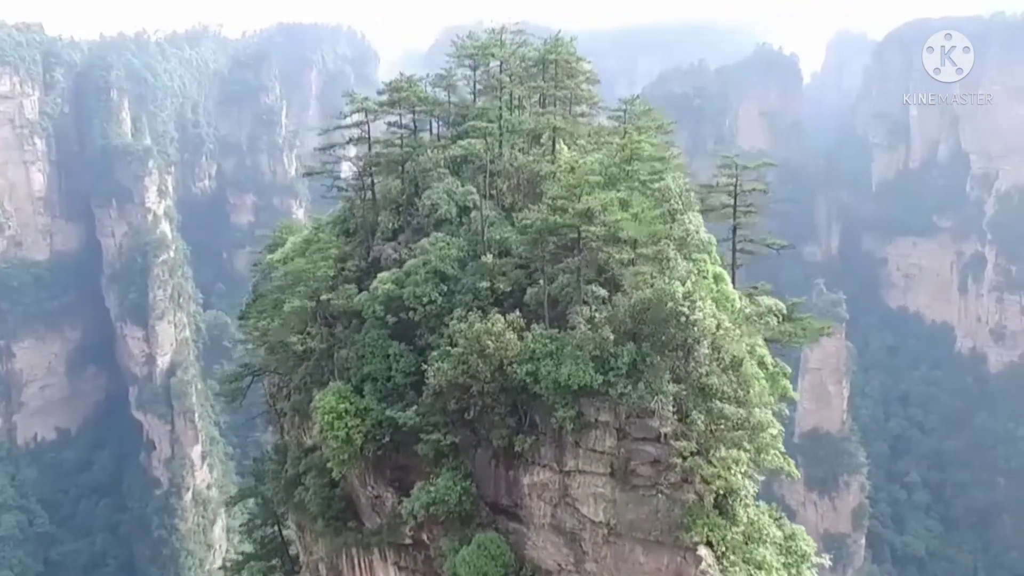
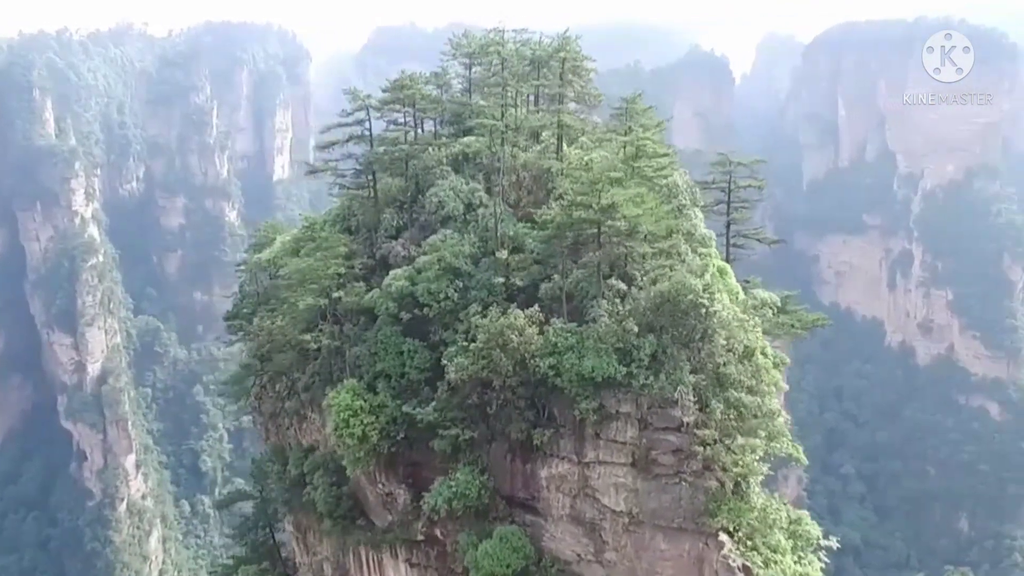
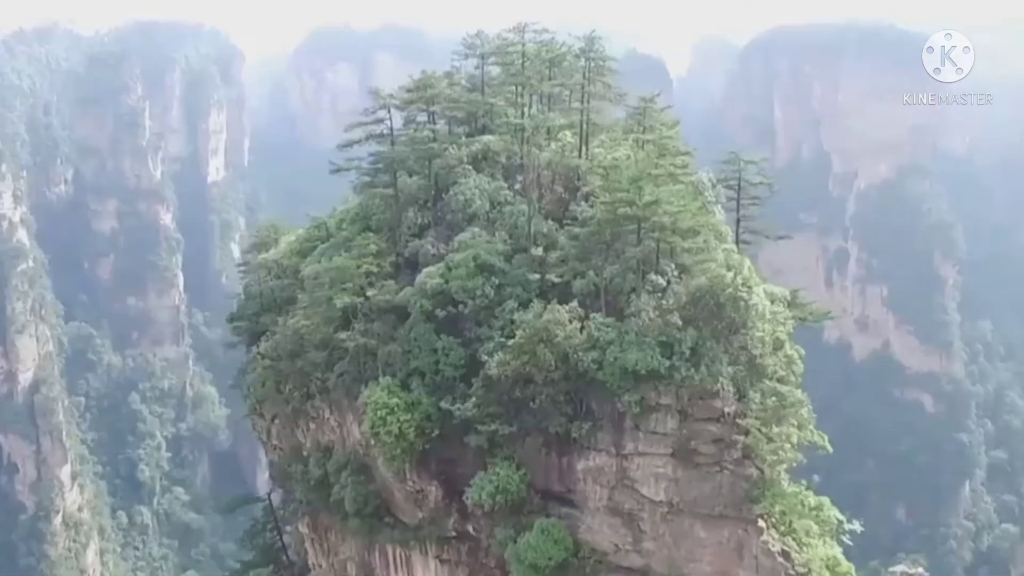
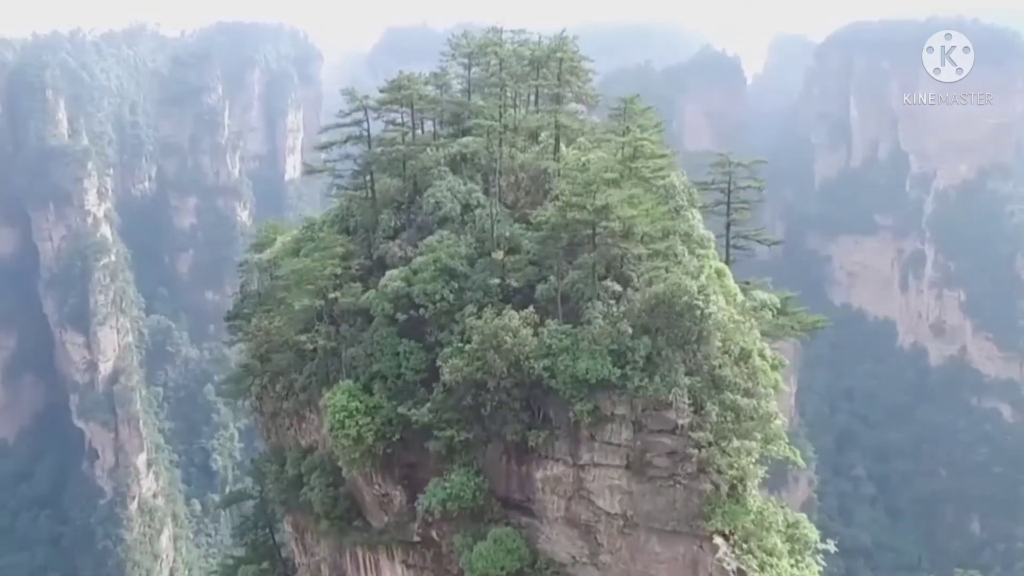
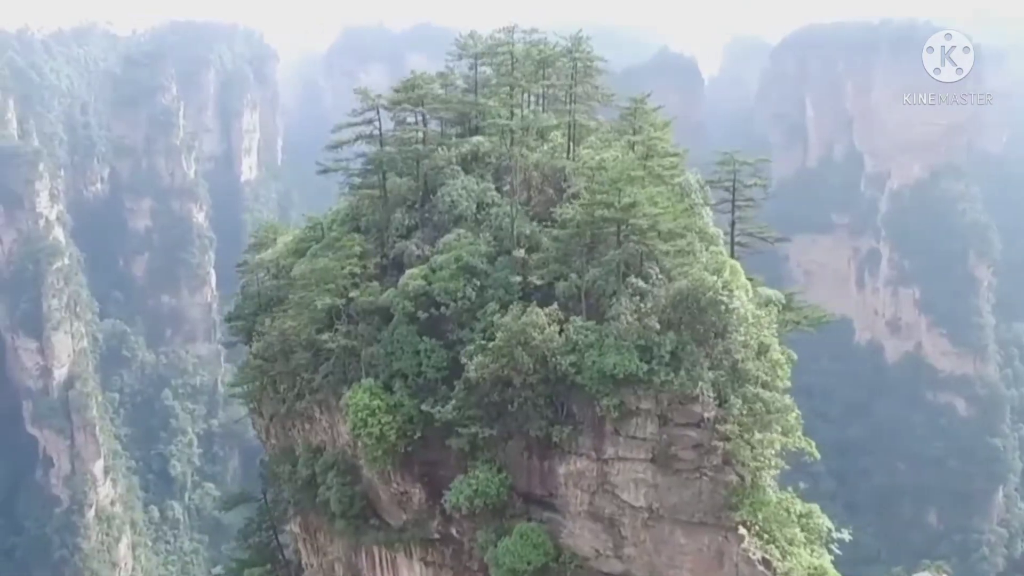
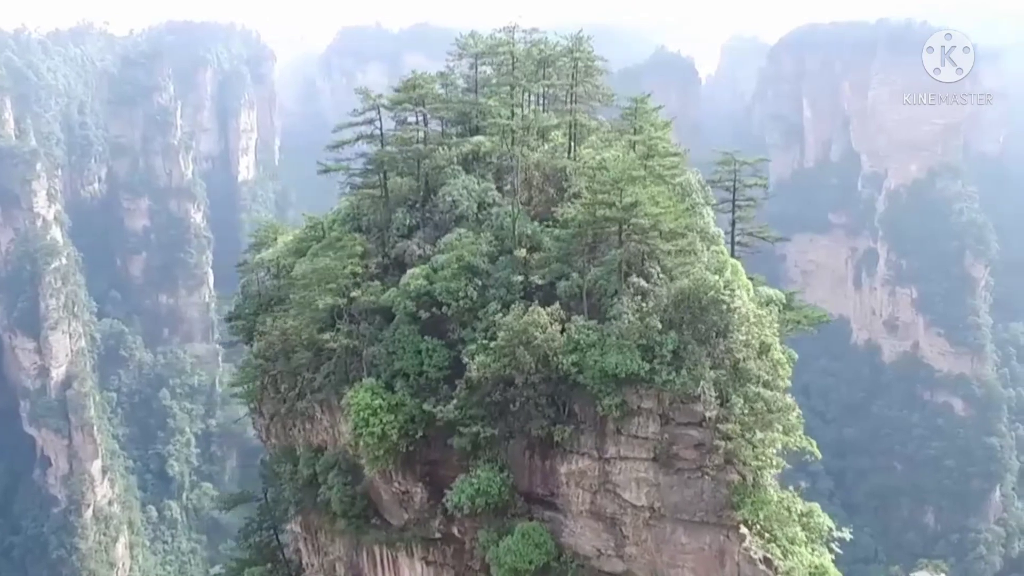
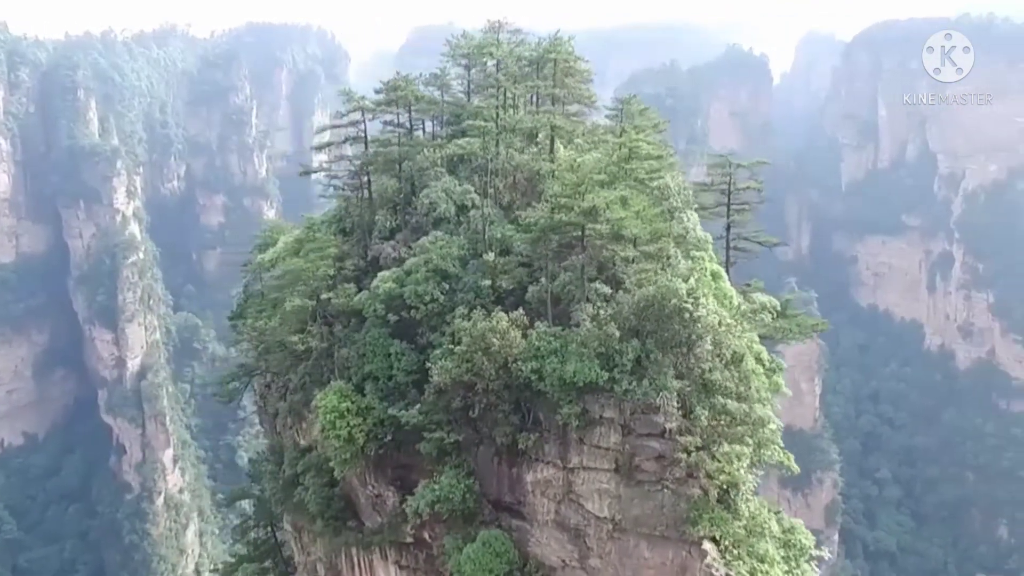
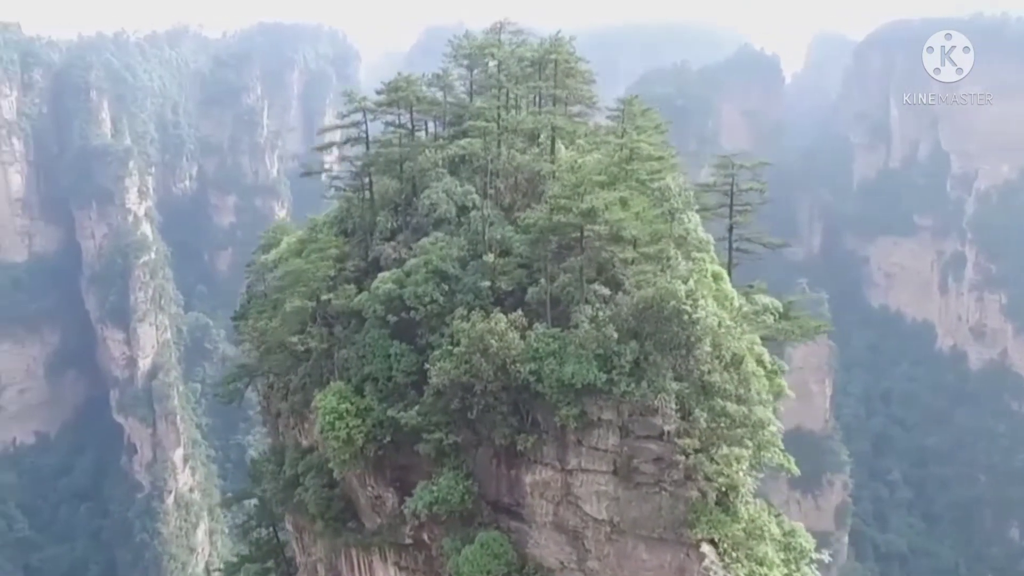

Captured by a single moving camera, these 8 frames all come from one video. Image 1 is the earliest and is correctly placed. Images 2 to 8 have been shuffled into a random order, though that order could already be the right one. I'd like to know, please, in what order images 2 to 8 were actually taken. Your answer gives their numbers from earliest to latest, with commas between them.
7, 2, 6, 3, 5, 4, 8
